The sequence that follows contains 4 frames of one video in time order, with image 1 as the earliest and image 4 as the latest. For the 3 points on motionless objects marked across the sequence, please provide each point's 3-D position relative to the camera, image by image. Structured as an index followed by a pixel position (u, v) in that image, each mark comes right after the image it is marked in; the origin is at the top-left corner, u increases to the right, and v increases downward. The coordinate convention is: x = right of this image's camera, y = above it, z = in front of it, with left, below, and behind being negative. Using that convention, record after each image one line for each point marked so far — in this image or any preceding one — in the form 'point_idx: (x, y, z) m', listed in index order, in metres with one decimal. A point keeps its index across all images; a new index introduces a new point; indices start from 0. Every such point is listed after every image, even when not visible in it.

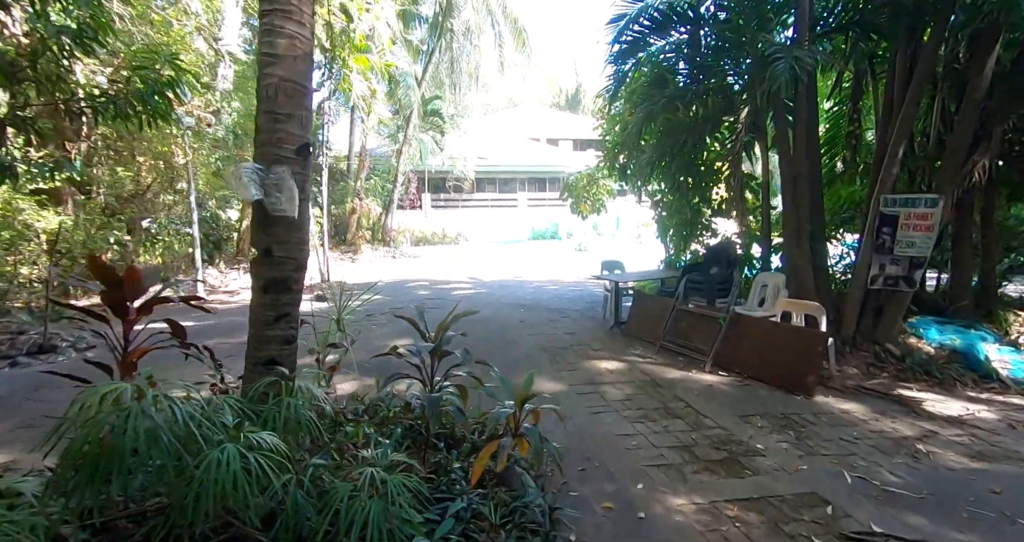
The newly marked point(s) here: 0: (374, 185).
0: (-5.2, +3.3, +19.7) m
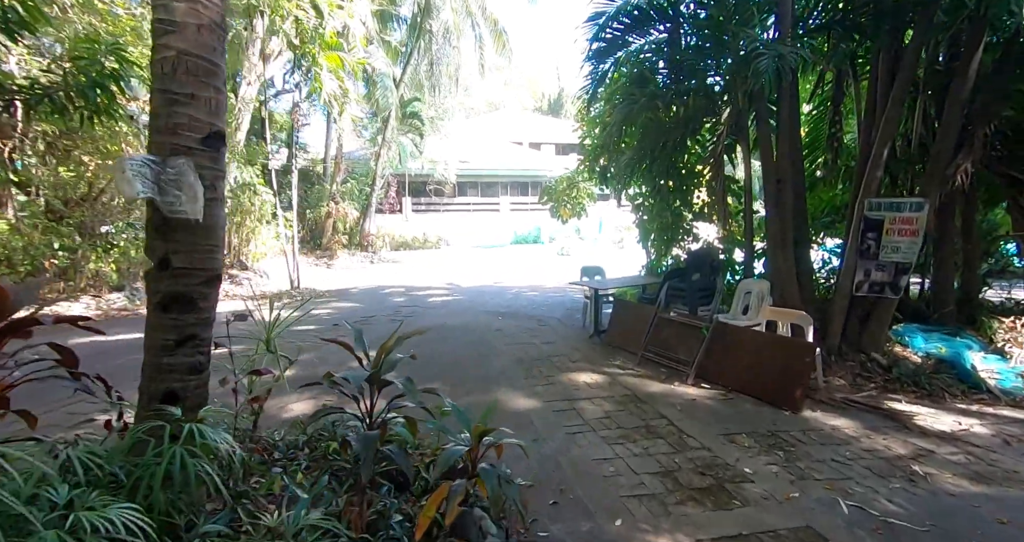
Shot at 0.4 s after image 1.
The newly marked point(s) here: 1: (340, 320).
0: (-6.0, +3.1, +19.3) m
1: (-2.4, -0.7, +7.3) m
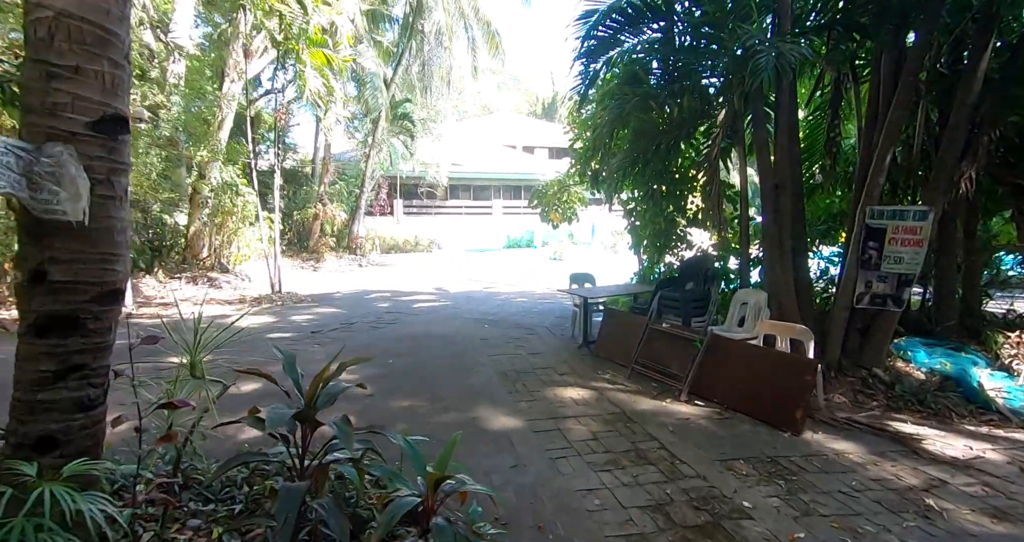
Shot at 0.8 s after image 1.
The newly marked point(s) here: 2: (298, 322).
0: (-6.3, +3.0, +19.0) m
1: (-2.6, -0.8, +7.0) m
2: (-3.1, -0.8, +7.5) m
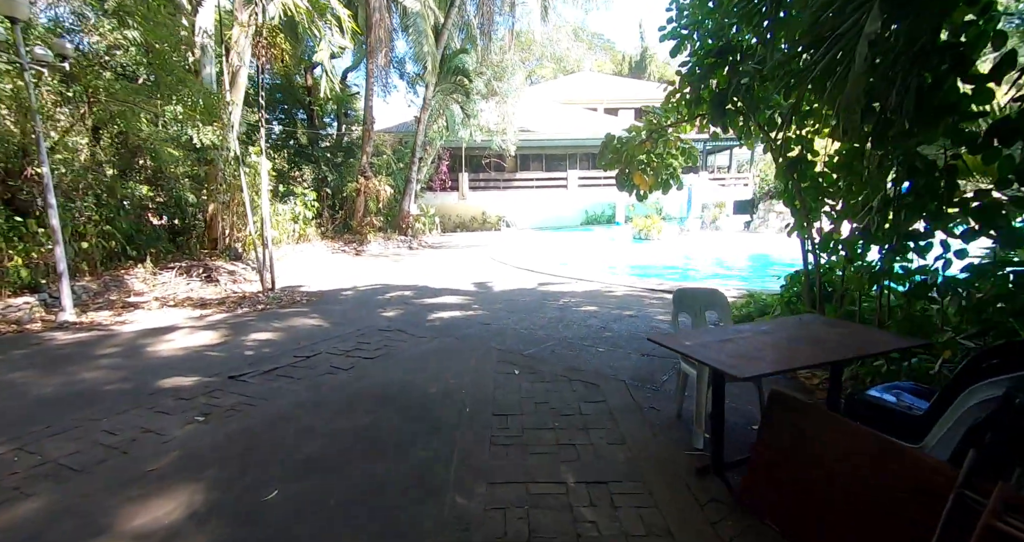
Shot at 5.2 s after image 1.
0: (-3.9, +3.5, +16.6) m
1: (-2.1, -0.8, +4.4) m
2: (-2.5, -0.7, +5.0) m
